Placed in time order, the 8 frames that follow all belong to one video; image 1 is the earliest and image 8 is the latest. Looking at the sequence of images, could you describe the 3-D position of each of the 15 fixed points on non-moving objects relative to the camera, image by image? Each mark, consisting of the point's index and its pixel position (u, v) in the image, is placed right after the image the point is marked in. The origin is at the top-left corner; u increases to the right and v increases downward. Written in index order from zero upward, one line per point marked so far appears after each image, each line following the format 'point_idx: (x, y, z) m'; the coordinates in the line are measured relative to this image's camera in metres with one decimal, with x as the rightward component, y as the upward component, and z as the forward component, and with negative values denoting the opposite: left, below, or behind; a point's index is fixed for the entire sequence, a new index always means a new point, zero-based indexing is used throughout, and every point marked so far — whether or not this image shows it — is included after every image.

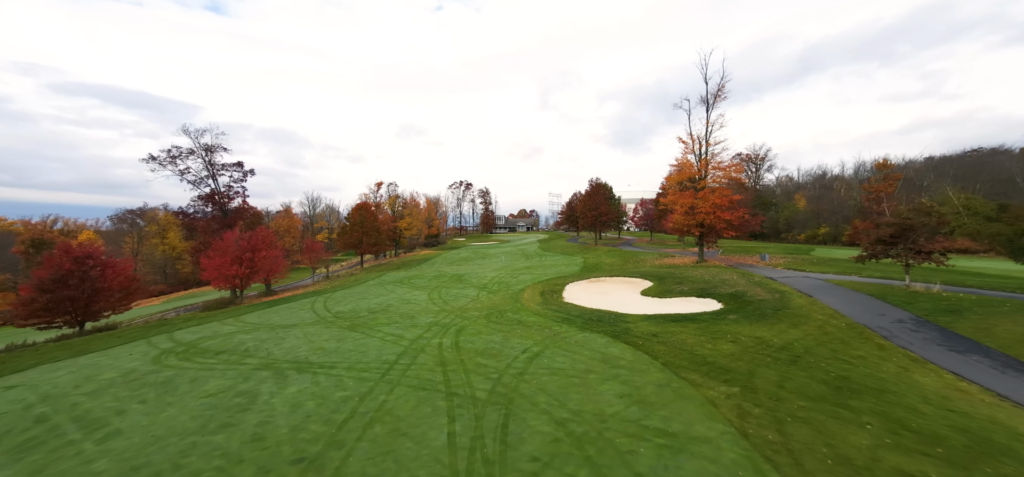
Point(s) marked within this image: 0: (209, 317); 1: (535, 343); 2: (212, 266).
0: (-11.9, -3.1, +14.8) m
1: (+0.7, -3.1, +11.3) m
2: (-15.1, -1.3, +19.0) m
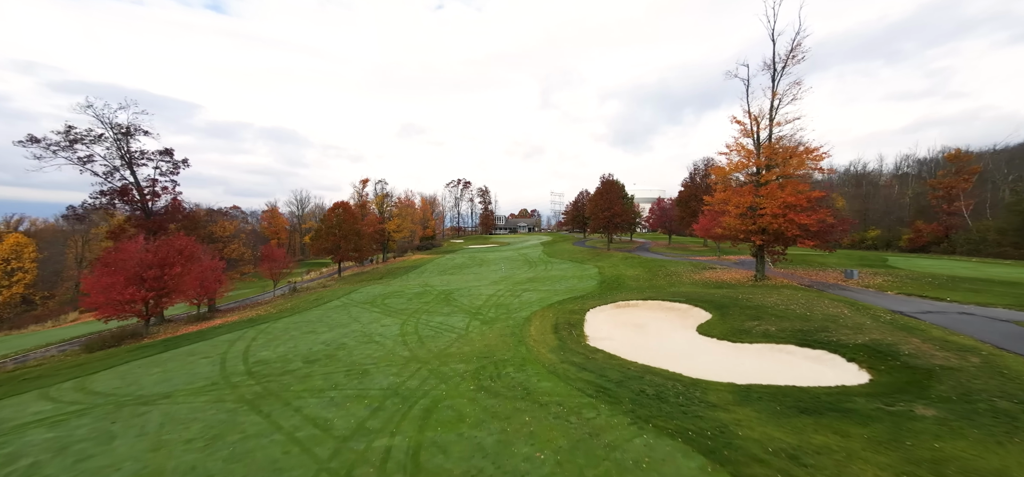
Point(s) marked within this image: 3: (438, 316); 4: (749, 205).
0: (-11.8, -3.5, +9.6) m
1: (+0.7, -3.6, +6.0) m
2: (-15.0, -1.8, +13.8) m
3: (-3.3, -3.6, +17.4) m
4: (+10.6, +1.5, +17.0) m
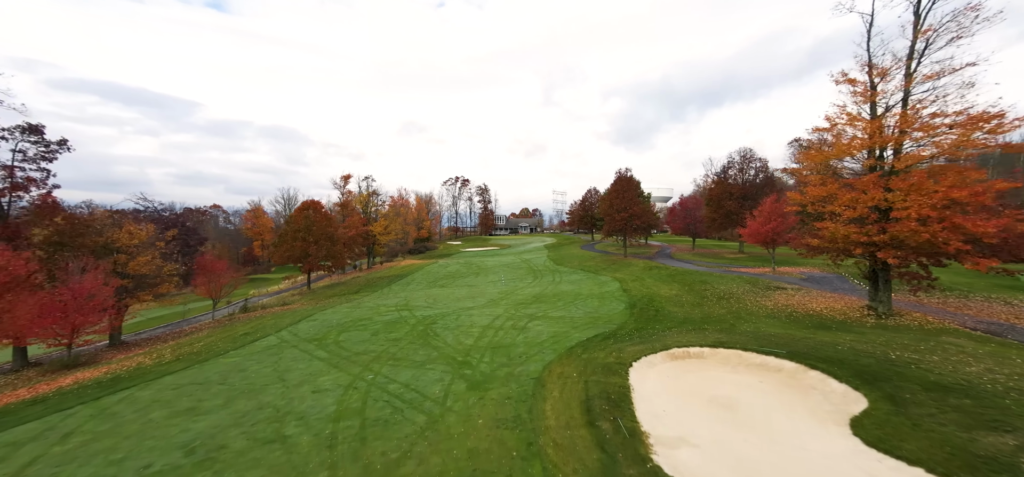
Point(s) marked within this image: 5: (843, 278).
0: (-11.7, -4.0, +3.9) m
1: (+0.8, -4.1, +0.3) m
2: (-14.9, -2.2, +8.1) m
3: (-3.3, -4.1, +11.6) m
4: (+10.7, +1.1, +11.2) m
5: (+15.9, -1.9, +18.3) m
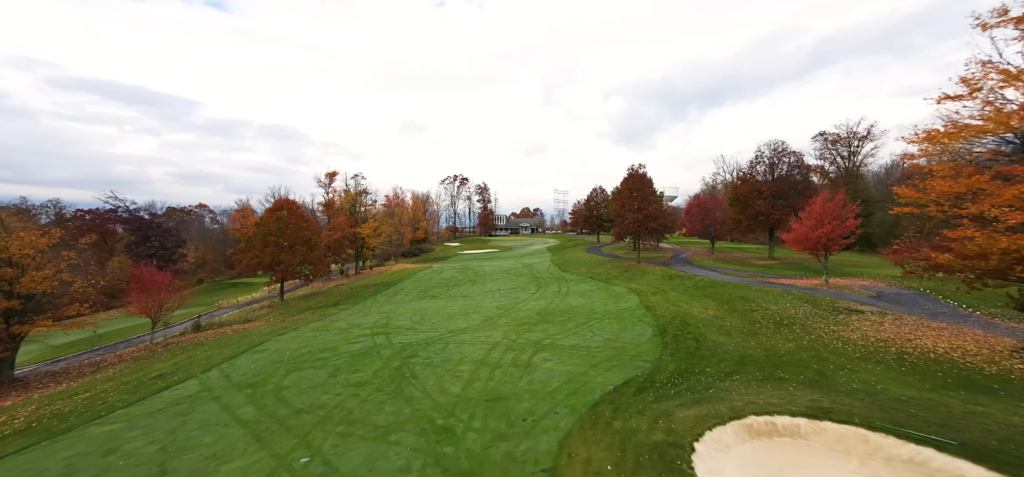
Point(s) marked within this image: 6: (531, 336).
0: (-11.7, -4.3, +0.1) m
1: (+0.8, -4.4, -3.5) m
2: (-14.9, -2.6, +4.3) m
3: (-3.2, -4.4, +7.8) m
4: (+10.7, +0.7, +7.4) m
5: (+15.9, -2.3, +14.5) m
6: (+0.8, -4.2, +16.7) m
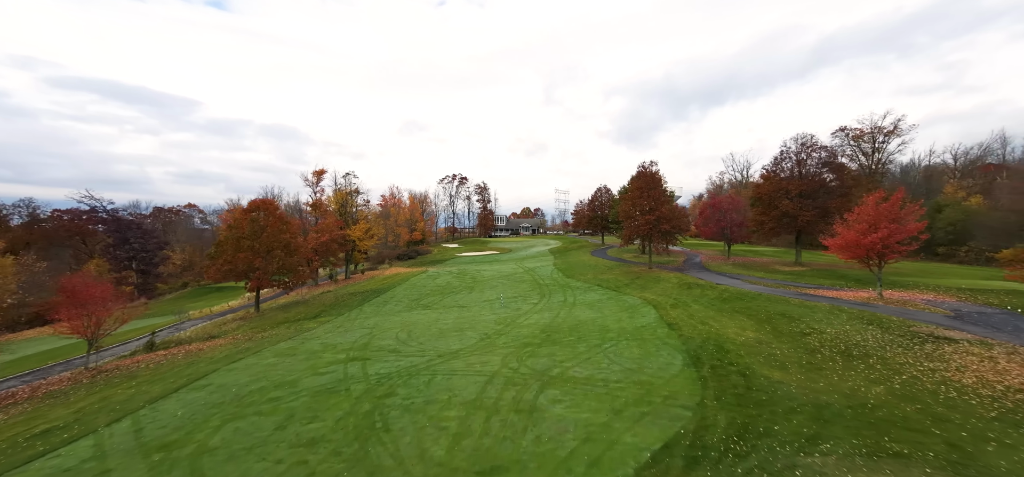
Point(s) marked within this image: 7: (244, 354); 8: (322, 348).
0: (-11.7, -4.6, -2.7) m
1: (+0.8, -4.7, -6.3) m
2: (-14.8, -2.8, +1.5) m
3: (-3.2, -4.7, +5.0) m
4: (+10.7, +0.4, +4.5) m
5: (+16.0, -2.6, +11.7) m
6: (+0.9, -4.5, +13.9) m
7: (-10.8, -4.6, +15.2) m
8: (-8.1, -4.7, +16.1) m
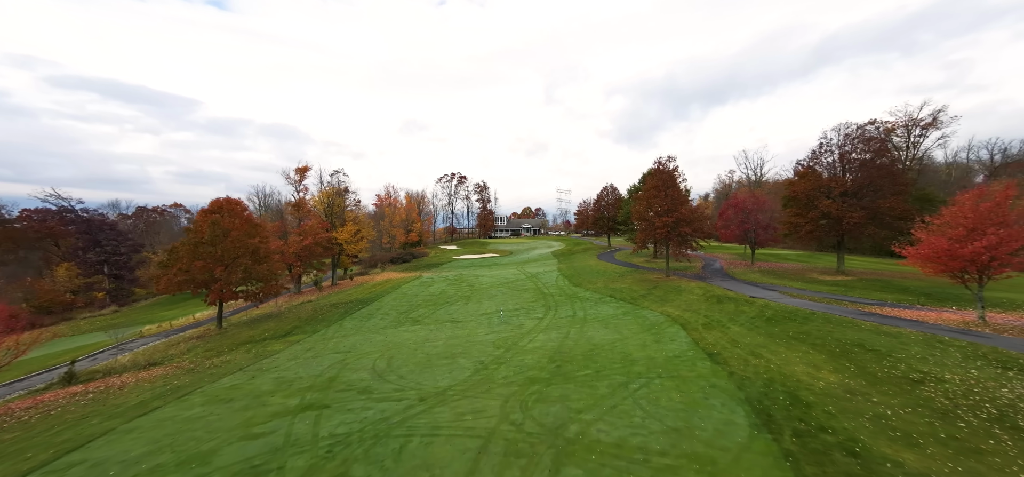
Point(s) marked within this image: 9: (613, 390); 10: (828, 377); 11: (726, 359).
0: (-11.6, -4.9, -6.2) m
1: (+0.9, -5.0, -9.8) m
2: (-14.8, -3.1, -2.0) m
3: (-3.2, -5.0, +1.6) m
4: (+10.8, +0.1, +1.1) m
5: (+16.0, -2.9, +8.2) m
6: (+0.9, -4.8, +10.4) m
7: (-10.8, -4.9, +11.8) m
8: (-8.0, -5.0, +12.7) m
9: (+3.2, -4.7, +12.1) m
10: (+9.0, -3.8, +10.7) m
11: (+7.5, -4.2, +13.2) m
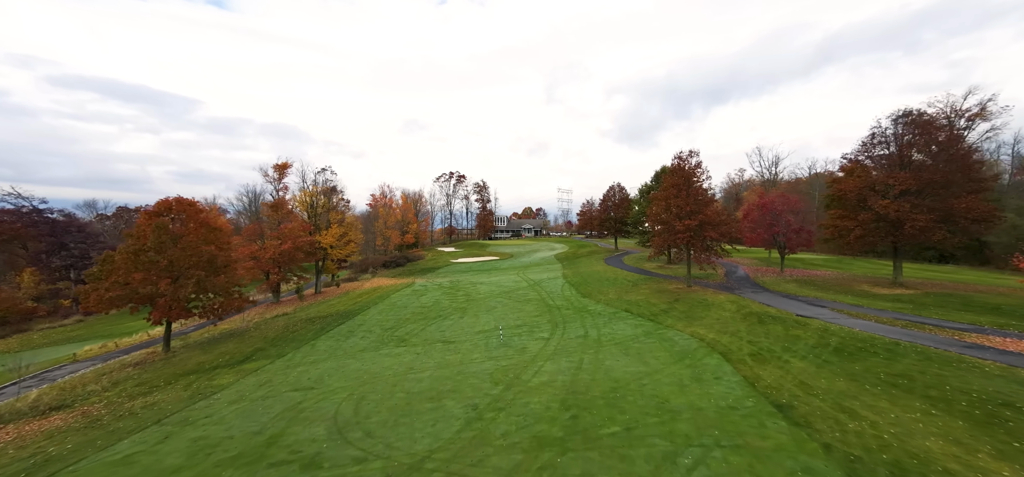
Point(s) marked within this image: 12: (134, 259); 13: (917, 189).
0: (-11.6, -5.3, -9.7) m
1: (+0.9, -5.4, -13.4) m
2: (-14.8, -3.5, -5.5) m
3: (-3.1, -5.4, -2.0) m
4: (+10.8, -0.3, -2.5) m
5: (+16.1, -3.2, +4.6) m
6: (+1.0, -5.2, +6.9) m
7: (-10.7, -5.2, +8.3) m
8: (-8.0, -5.3, +9.1) m
9: (+3.3, -5.1, +8.6) m
10: (+9.0, -4.2, +7.1) m
11: (+7.6, -4.5, +9.7) m
12: (-17.9, -0.9, +18.2) m
13: (+21.2, +2.6, +19.9) m
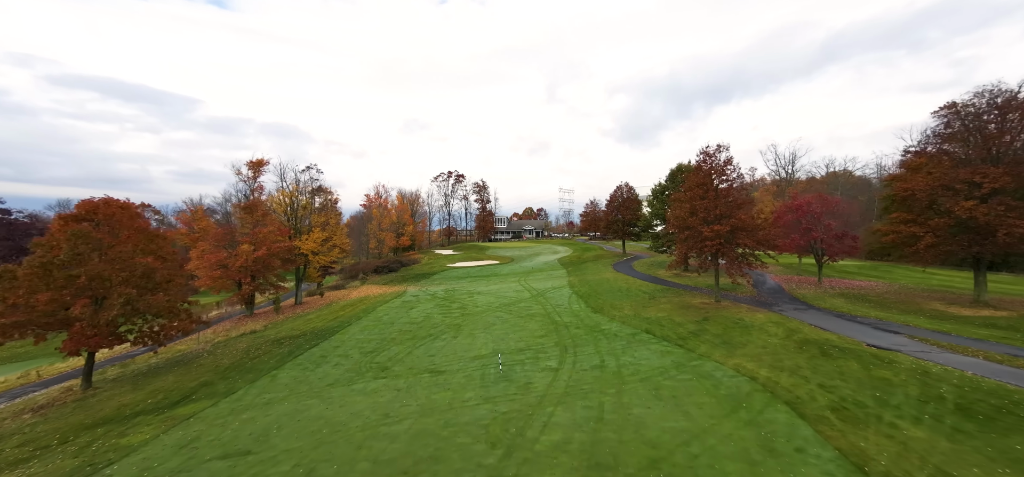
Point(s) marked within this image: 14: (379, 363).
0: (-11.6, -5.7, -13.3) m
1: (+0.9, -5.8, -17.0) m
2: (-14.7, -3.9, -9.1) m
3: (-3.1, -5.8, -5.6) m
4: (+10.8, -0.7, -6.1) m
5: (+16.1, -3.7, +1.0) m
6: (+1.0, -5.6, +3.3) m
7: (-10.7, -5.7, +4.7) m
8: (-7.9, -5.8, +5.5) m
9: (+3.4, -5.5, +4.9) m
10: (+9.1, -4.6, +3.5) m
11: (+7.6, -5.0, +6.1) m
12: (-17.9, -1.3, +14.6) m
13: (+21.2, +2.1, +16.3) m
14: (-6.9, -6.0, +19.4) m
